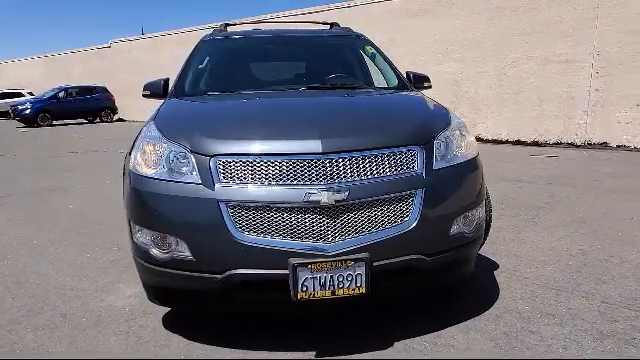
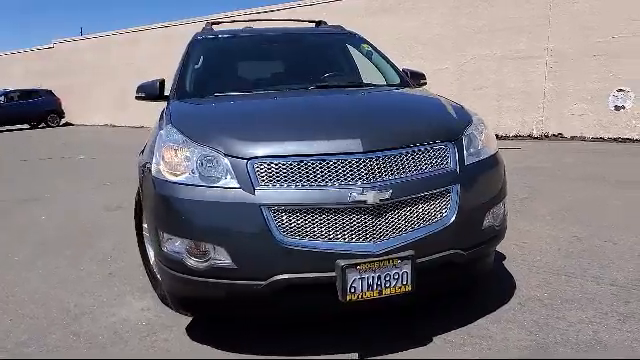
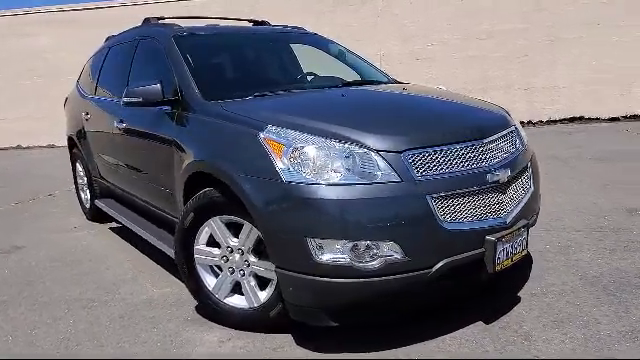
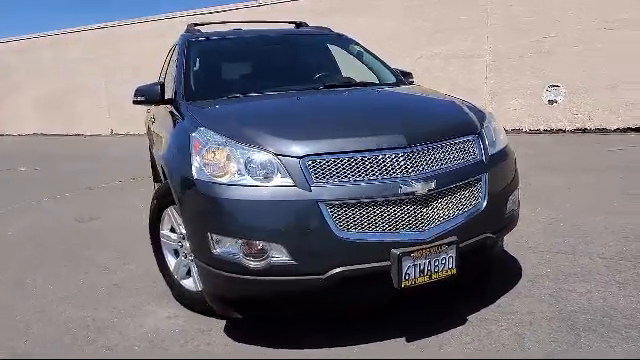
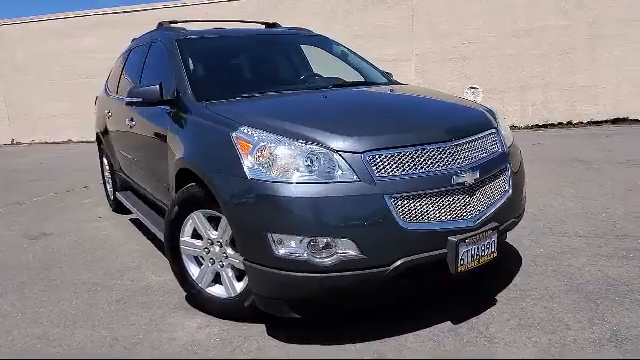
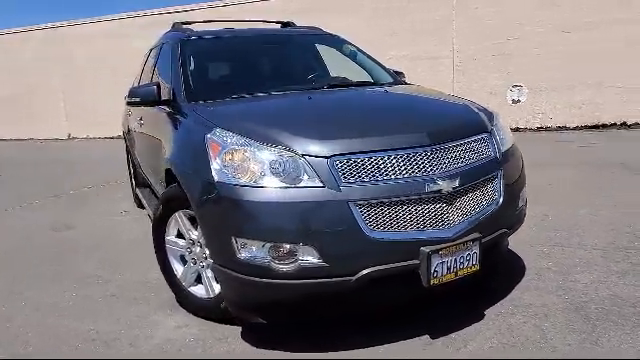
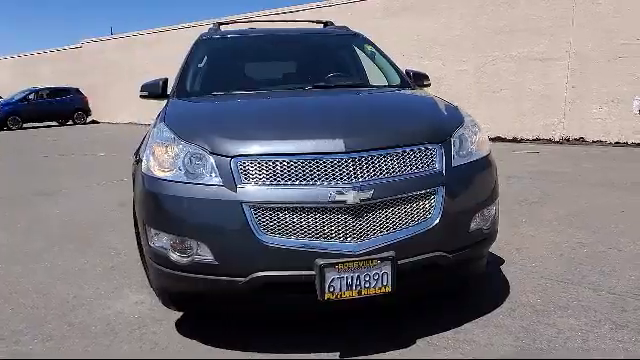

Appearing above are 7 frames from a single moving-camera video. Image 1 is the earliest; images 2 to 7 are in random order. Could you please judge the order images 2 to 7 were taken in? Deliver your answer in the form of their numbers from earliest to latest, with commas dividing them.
7, 2, 4, 6, 5, 3
